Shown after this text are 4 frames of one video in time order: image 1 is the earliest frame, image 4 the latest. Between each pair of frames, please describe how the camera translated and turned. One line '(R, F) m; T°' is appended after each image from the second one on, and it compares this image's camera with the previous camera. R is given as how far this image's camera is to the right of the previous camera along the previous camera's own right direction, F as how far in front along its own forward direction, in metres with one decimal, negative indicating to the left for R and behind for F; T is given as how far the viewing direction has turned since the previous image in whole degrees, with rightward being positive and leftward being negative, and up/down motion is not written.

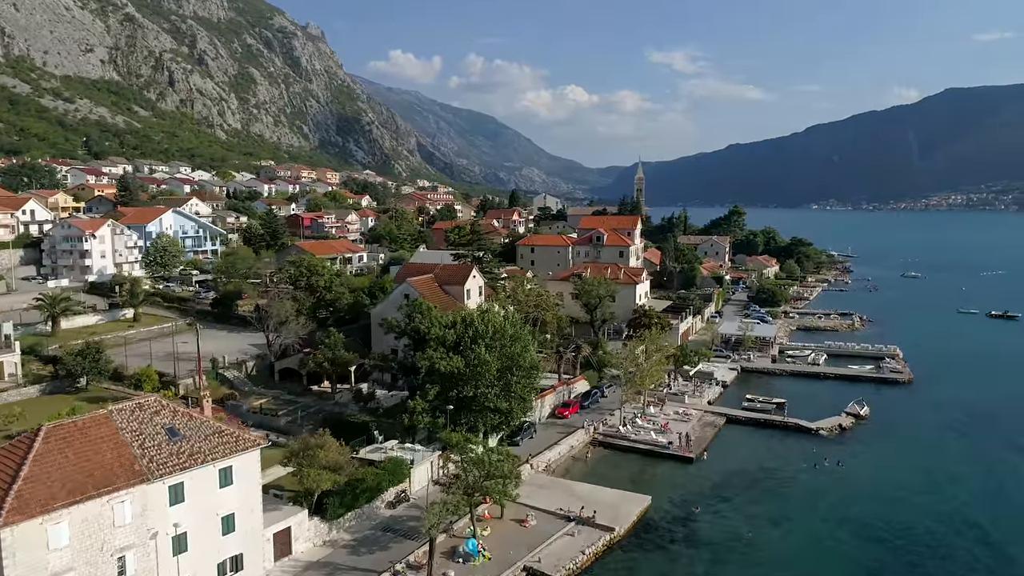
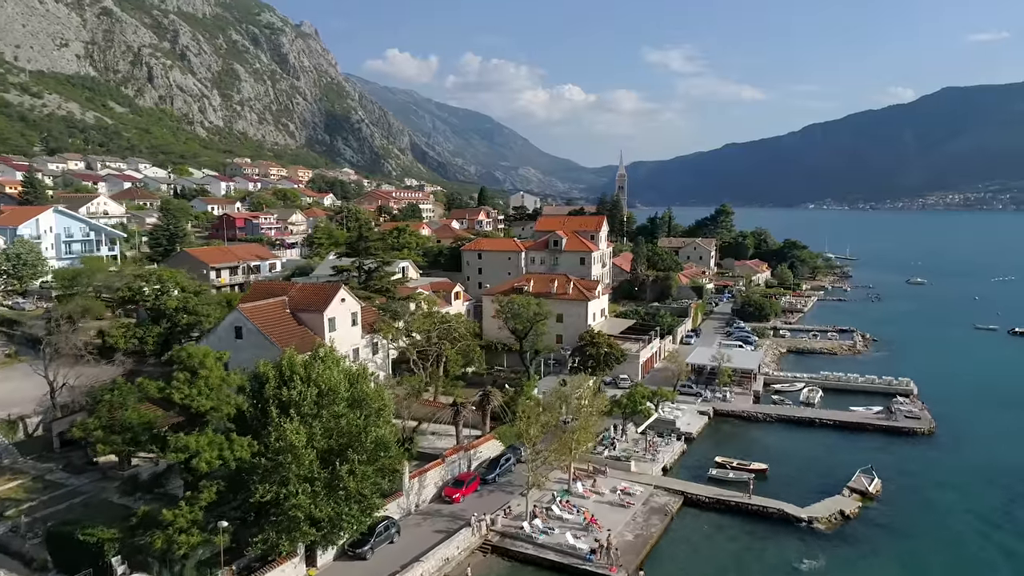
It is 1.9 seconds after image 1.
(+5.9, +11.2) m; 0°
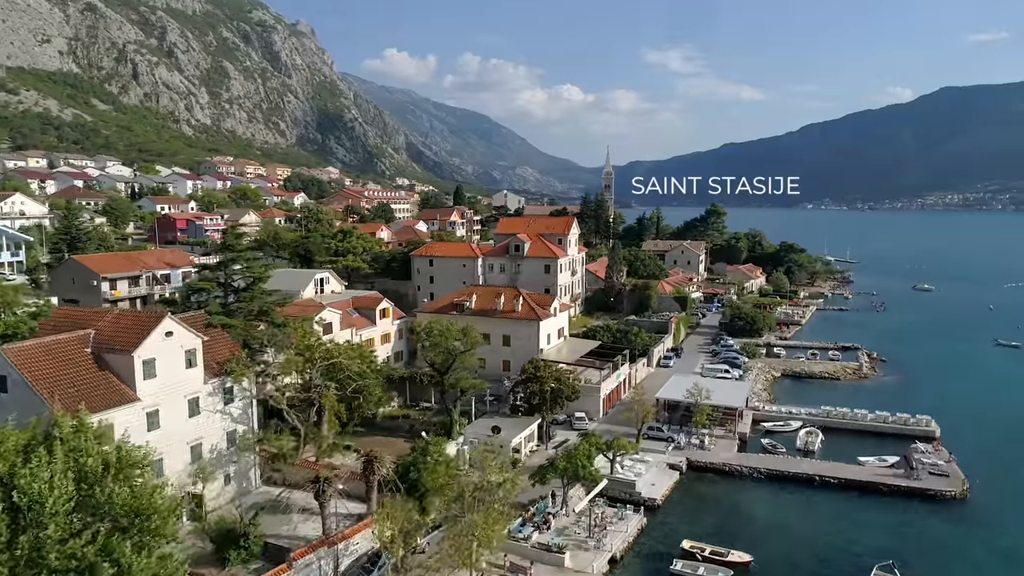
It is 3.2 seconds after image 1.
(+4.1, +8.3) m; 0°
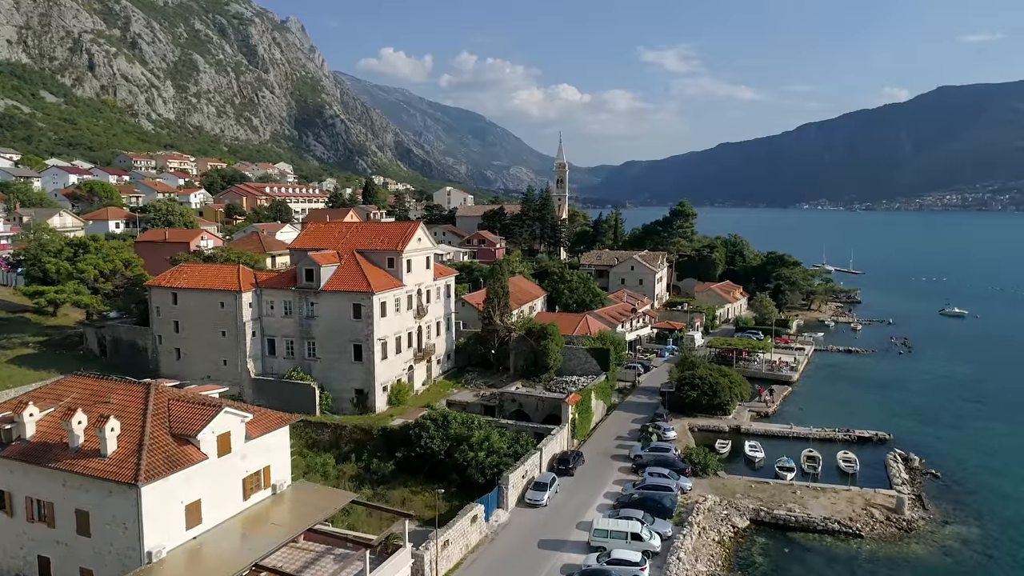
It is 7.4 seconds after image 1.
(+11.6, +23.1) m; 0°
